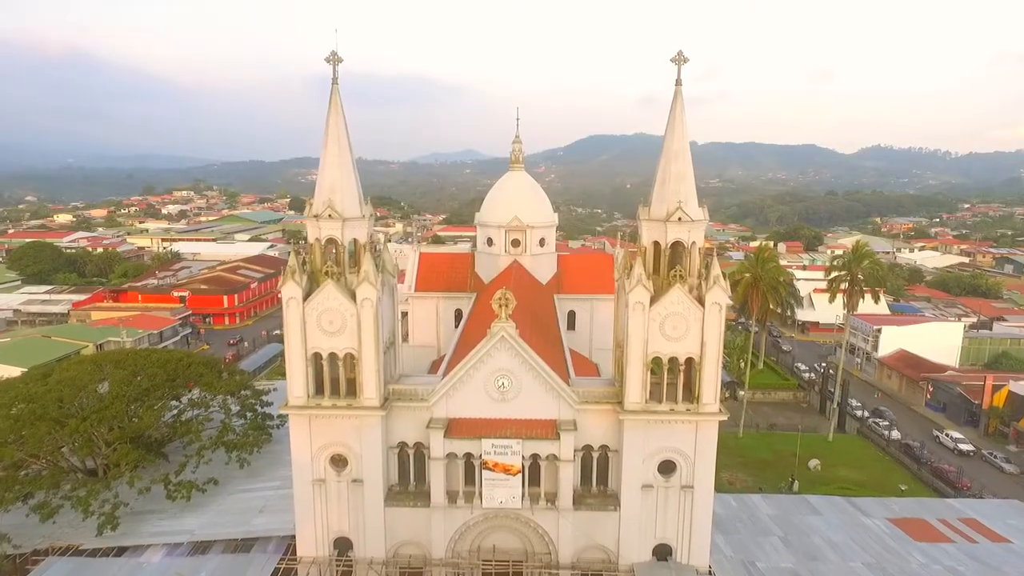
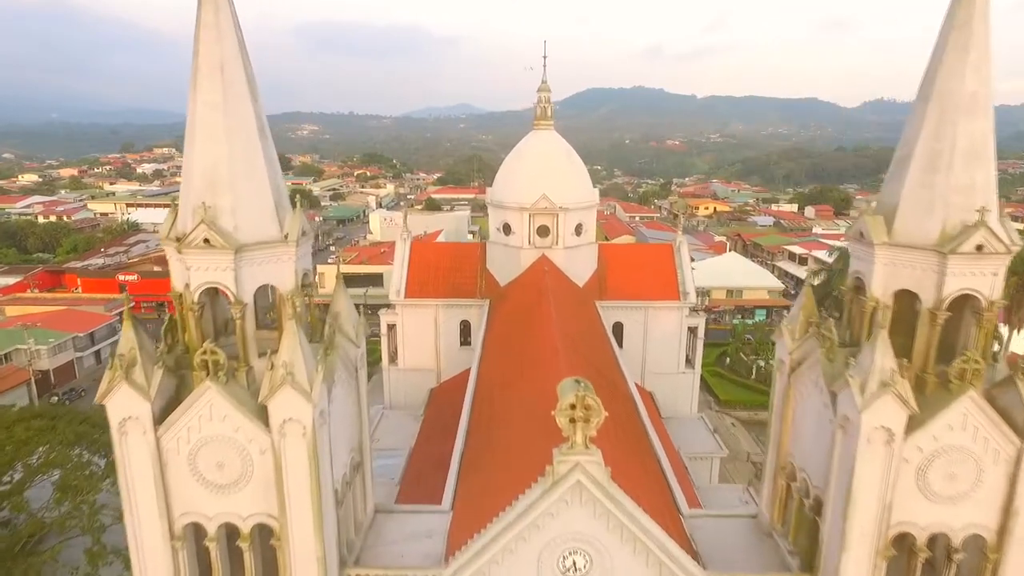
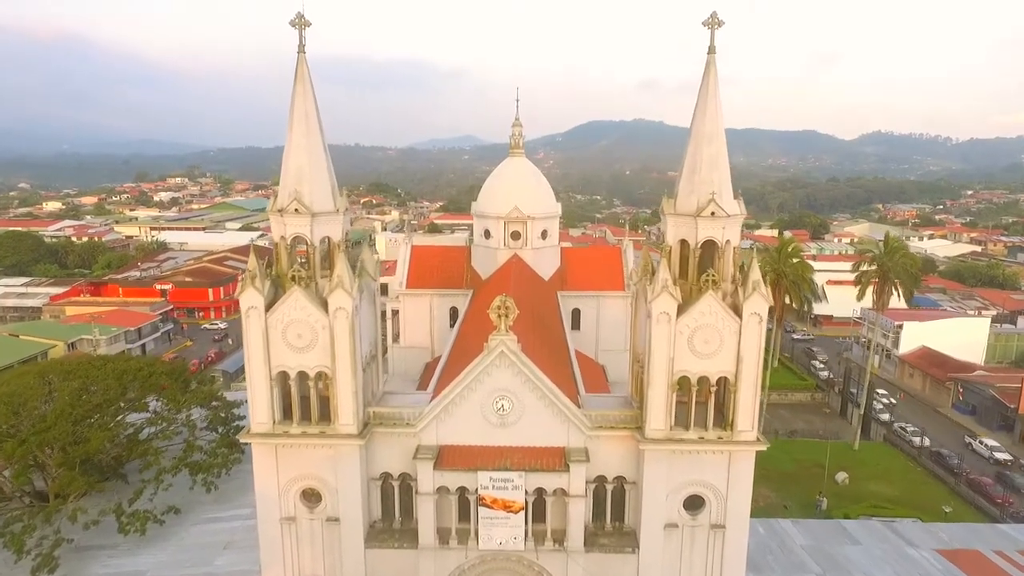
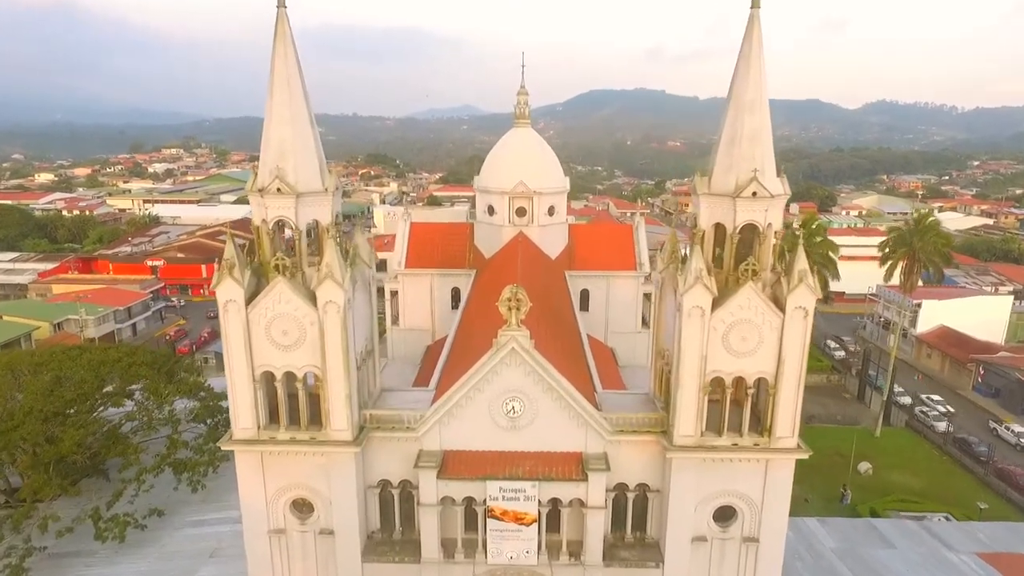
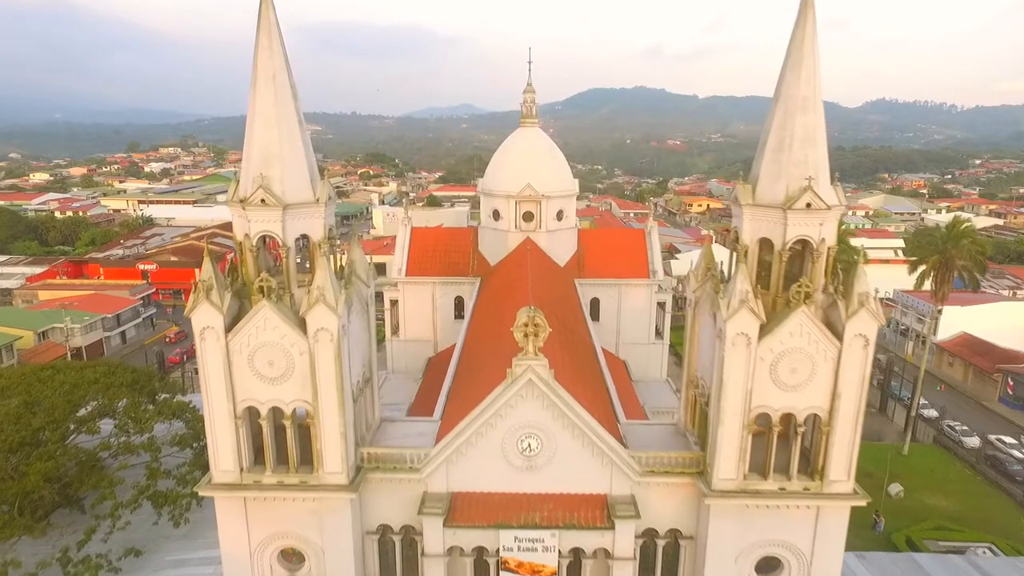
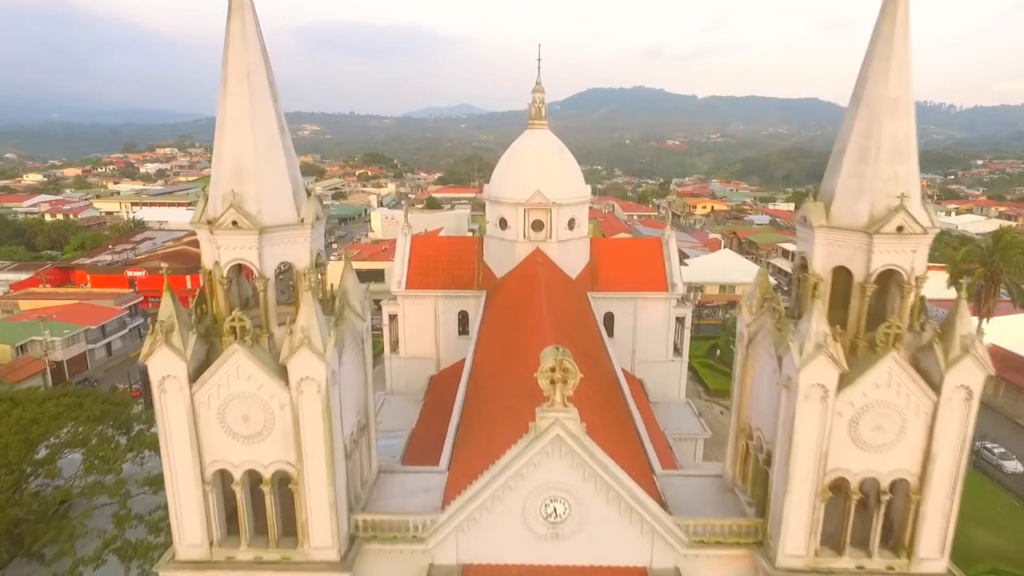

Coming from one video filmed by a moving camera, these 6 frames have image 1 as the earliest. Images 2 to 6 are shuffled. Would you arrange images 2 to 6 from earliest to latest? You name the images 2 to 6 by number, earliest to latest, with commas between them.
3, 4, 5, 6, 2
